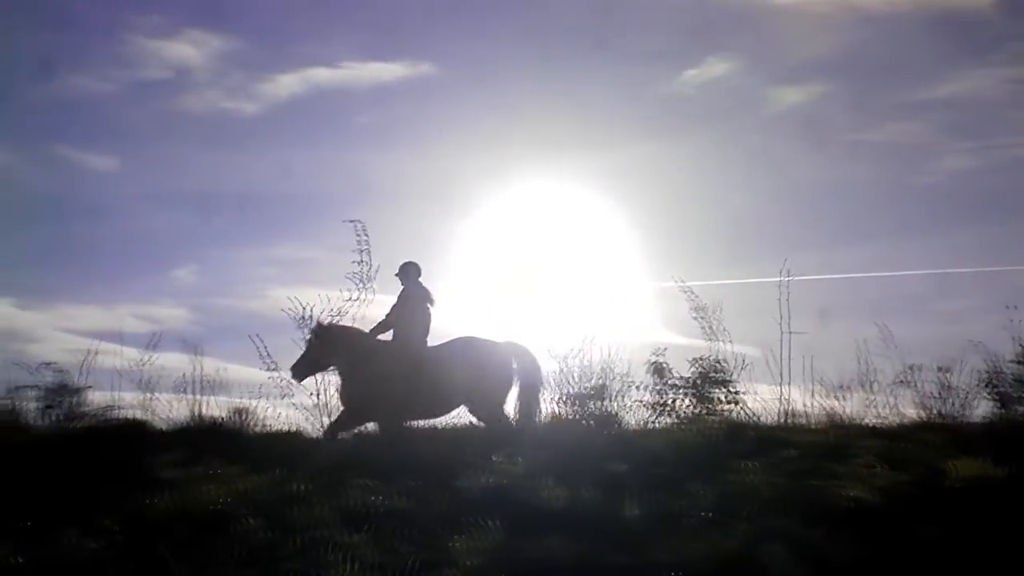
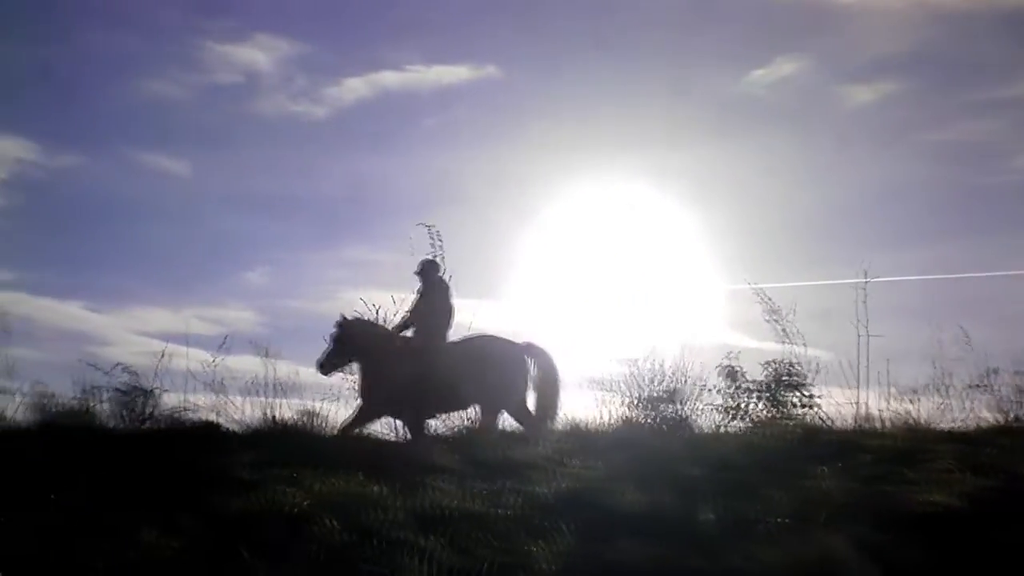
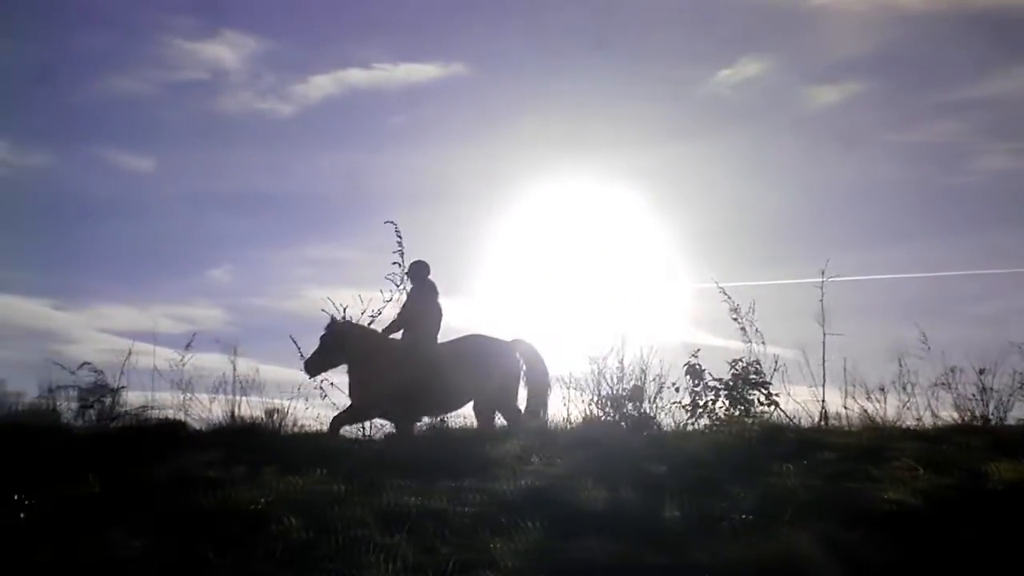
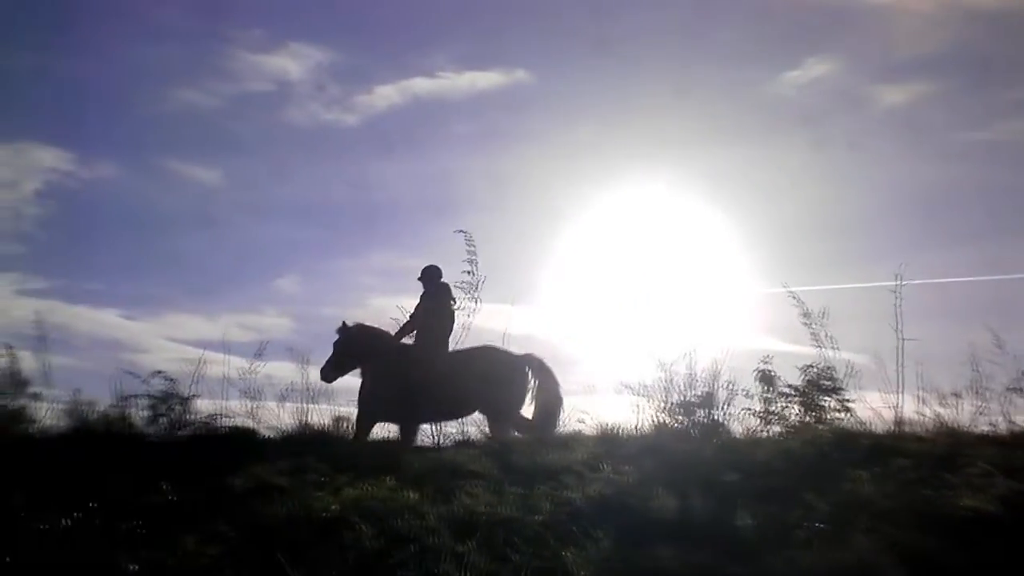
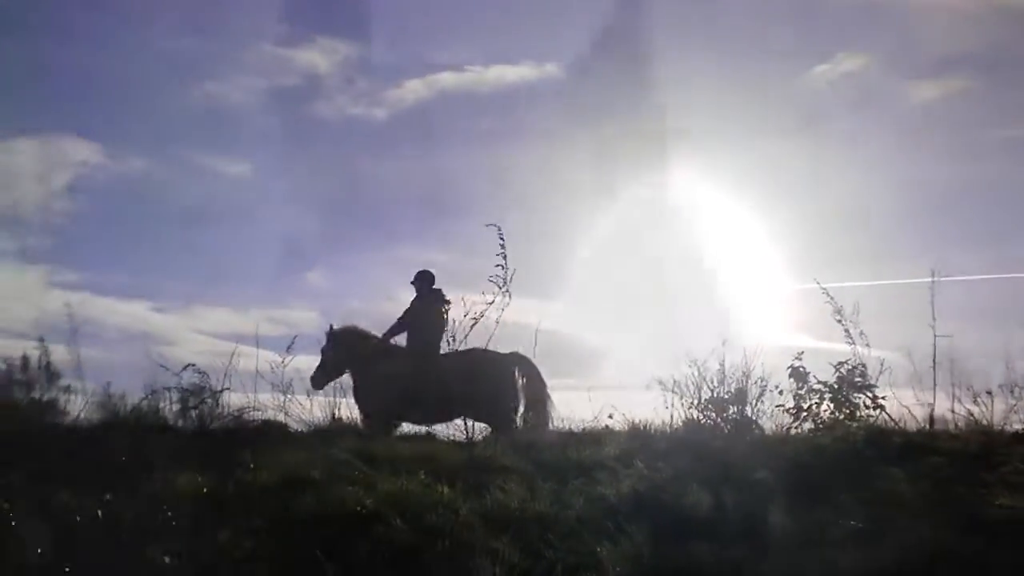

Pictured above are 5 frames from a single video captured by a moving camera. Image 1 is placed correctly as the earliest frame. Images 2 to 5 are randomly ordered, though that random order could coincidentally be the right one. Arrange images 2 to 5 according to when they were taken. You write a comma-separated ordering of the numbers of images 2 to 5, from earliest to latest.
3, 2, 4, 5
